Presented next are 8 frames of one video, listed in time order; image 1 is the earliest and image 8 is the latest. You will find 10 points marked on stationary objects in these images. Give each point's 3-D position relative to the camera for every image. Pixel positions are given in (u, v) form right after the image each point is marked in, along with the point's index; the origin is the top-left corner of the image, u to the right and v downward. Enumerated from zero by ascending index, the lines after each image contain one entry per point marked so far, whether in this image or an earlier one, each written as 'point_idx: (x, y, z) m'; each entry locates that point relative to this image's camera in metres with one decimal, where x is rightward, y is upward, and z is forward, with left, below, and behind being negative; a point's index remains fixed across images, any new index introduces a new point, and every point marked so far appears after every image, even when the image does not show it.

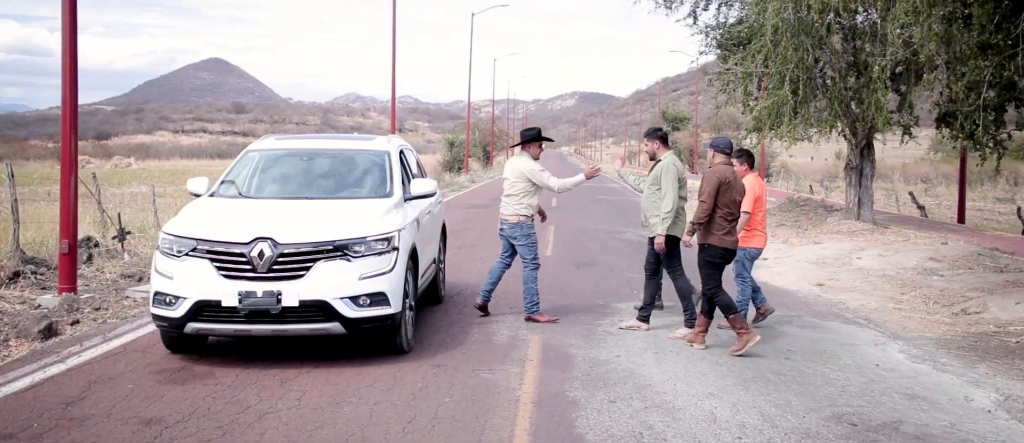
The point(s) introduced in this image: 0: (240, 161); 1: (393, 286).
0: (-2.6, +0.6, +7.8) m
1: (-0.9, -0.5, +6.4) m
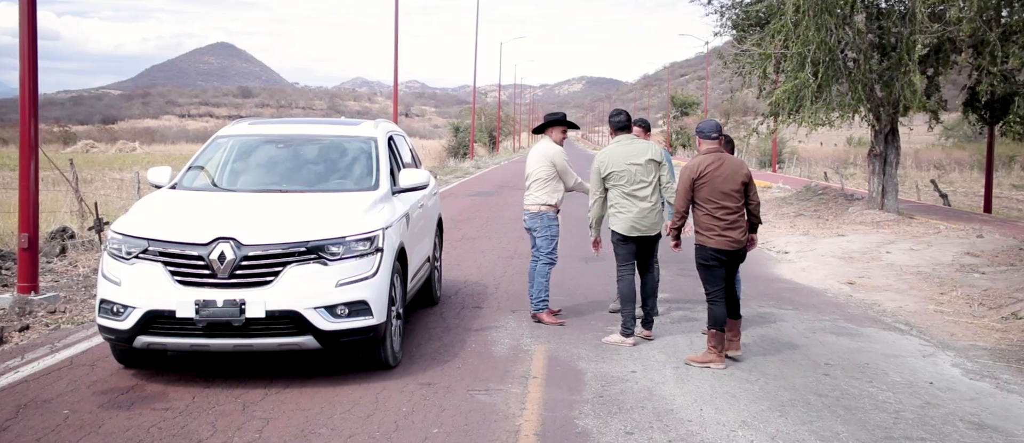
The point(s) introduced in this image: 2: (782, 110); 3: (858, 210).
0: (-2.6, +0.6, +7.0) m
1: (-0.9, -0.5, +5.5) m
2: (+5.6, +2.3, +17.5) m
3: (+7.1, +0.2, +17.1) m
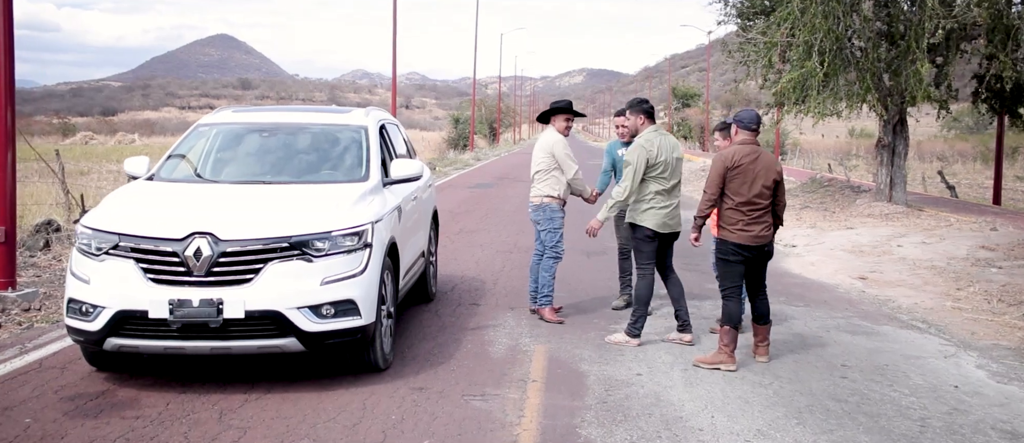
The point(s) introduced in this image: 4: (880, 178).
0: (-2.6, +0.7, +6.6) m
1: (-0.9, -0.4, +5.2) m
2: (+5.6, +2.5, +17.1) m
3: (+7.1, +0.4, +16.7) m
4: (+7.6, +0.9, +17.2) m
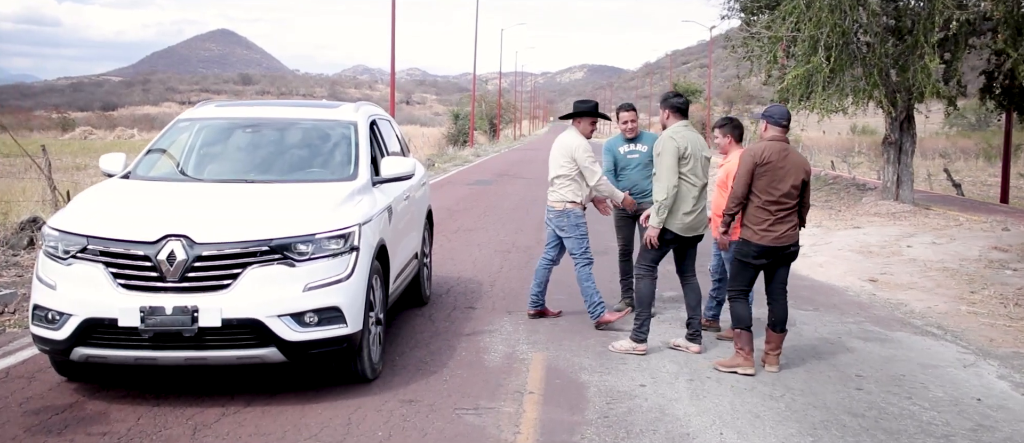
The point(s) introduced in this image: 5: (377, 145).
0: (-2.6, +0.7, +6.3) m
1: (-0.9, -0.5, +4.9) m
2: (+5.6, +2.5, +16.7) m
3: (+7.1, +0.4, +16.4) m
4: (+7.6, +0.9, +16.9) m
5: (-1.1, +0.6, +6.6) m
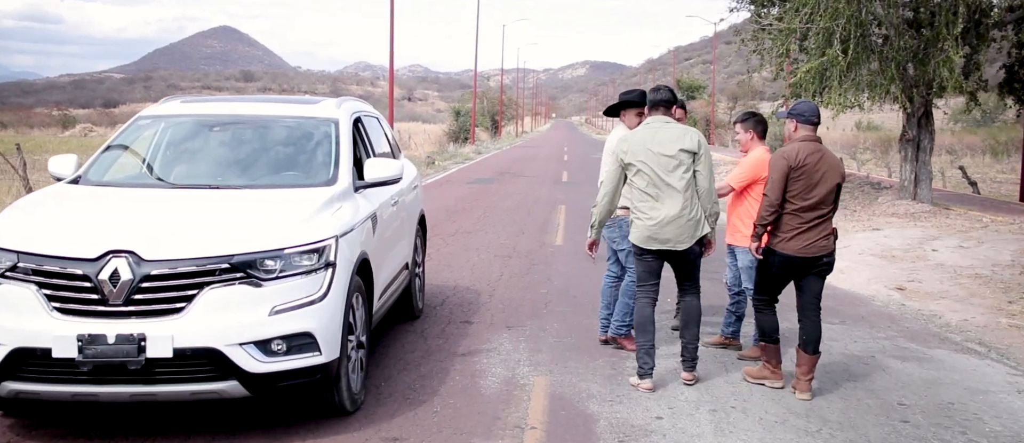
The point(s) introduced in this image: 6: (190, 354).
0: (-2.6, +0.6, +5.7) m
1: (-0.9, -0.5, +4.3) m
2: (+5.6, +2.5, +16.1) m
3: (+7.1, +0.4, +15.8) m
4: (+7.6, +0.9, +16.2) m
5: (-1.1, +0.6, +6.0) m
6: (-1.5, -0.6, +3.9) m
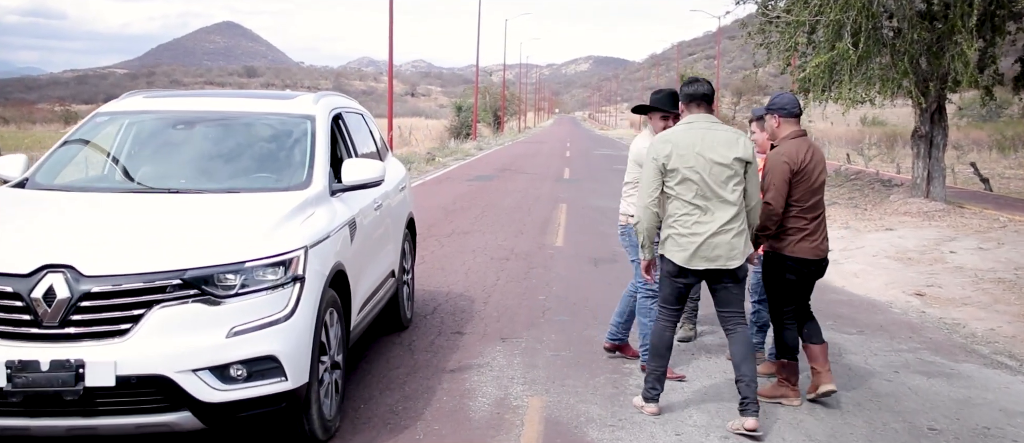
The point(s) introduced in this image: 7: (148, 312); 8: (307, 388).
0: (-2.6, +0.6, +5.2) m
1: (-1.0, -0.6, +3.8) m
2: (+5.6, +2.5, +15.6) m
3: (+7.1, +0.4, +15.3) m
4: (+7.6, +1.0, +15.7) m
5: (-1.1, +0.5, +5.6) m
6: (-1.5, -0.7, +3.4) m
7: (-1.5, -0.4, +3.5) m
8: (-1.0, -0.8, +3.9) m
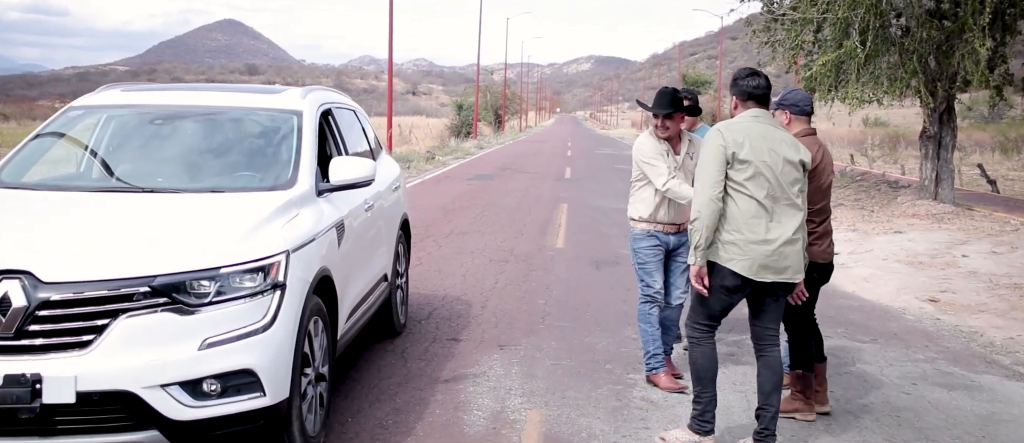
0: (-2.7, +0.6, +4.9) m
1: (-1.0, -0.6, +3.5) m
2: (+5.6, +2.5, +15.3) m
3: (+7.1, +0.4, +15.0) m
4: (+7.6, +0.9, +15.4) m
5: (-1.1, +0.5, +5.3) m
6: (-1.6, -0.7, +3.1) m
7: (-1.5, -0.4, +3.2) m
8: (-1.0, -0.8, +3.6) m
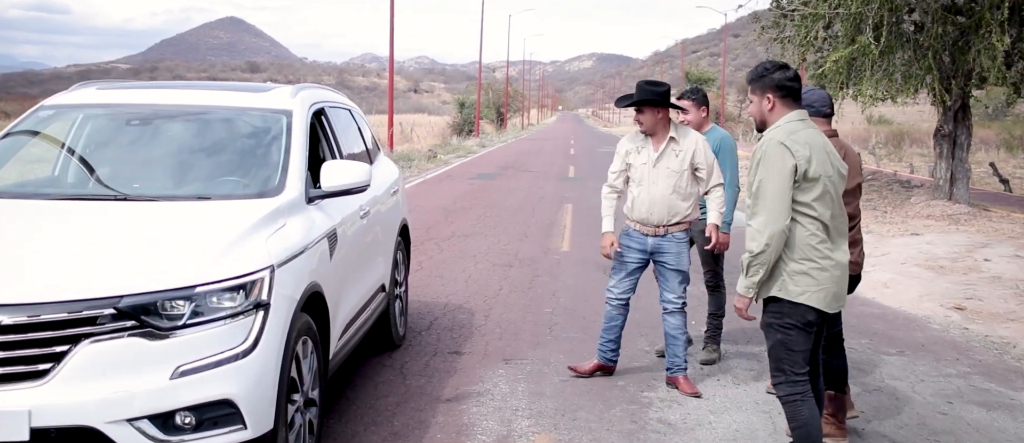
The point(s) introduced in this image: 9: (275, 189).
0: (-2.6, +0.5, +4.6) m
1: (-1.0, -0.6, +3.2) m
2: (+5.7, +2.5, +14.9) m
3: (+7.2, +0.4, +14.6) m
4: (+7.7, +0.9, +15.0) m
5: (-1.1, +0.5, +4.9) m
6: (-1.5, -0.7, +2.8) m
7: (-1.5, -0.4, +2.9) m
8: (-0.9, -0.8, +3.3) m
9: (-1.1, +0.2, +4.1) m
